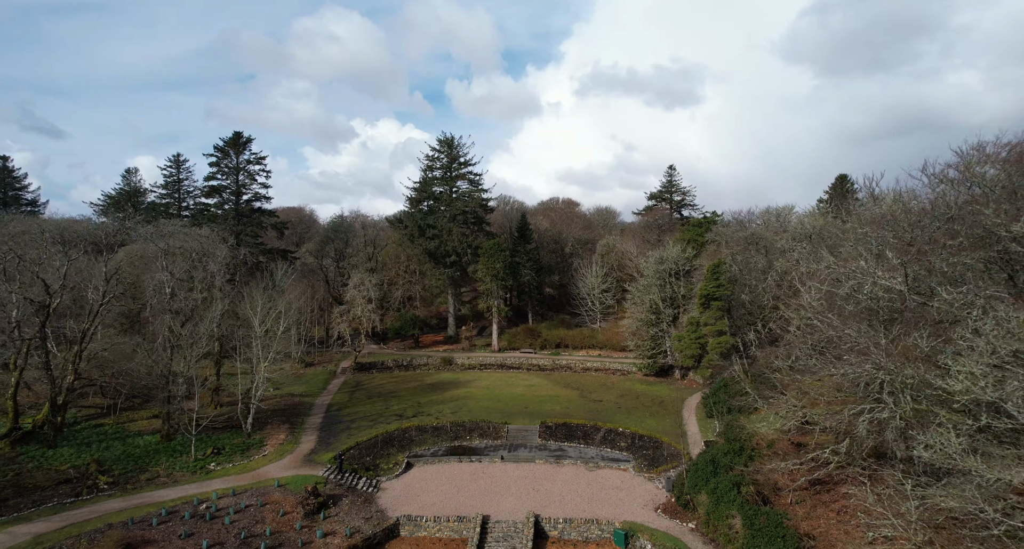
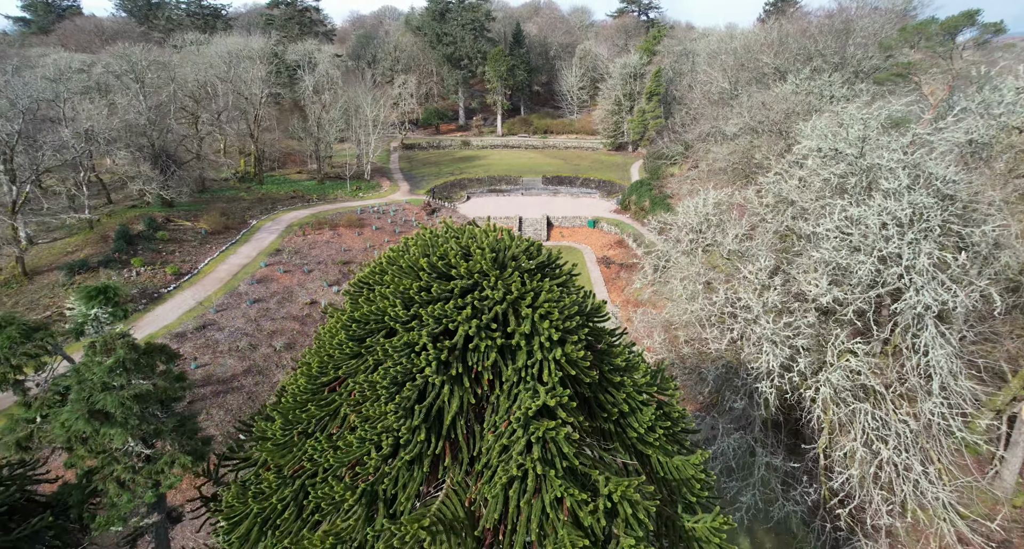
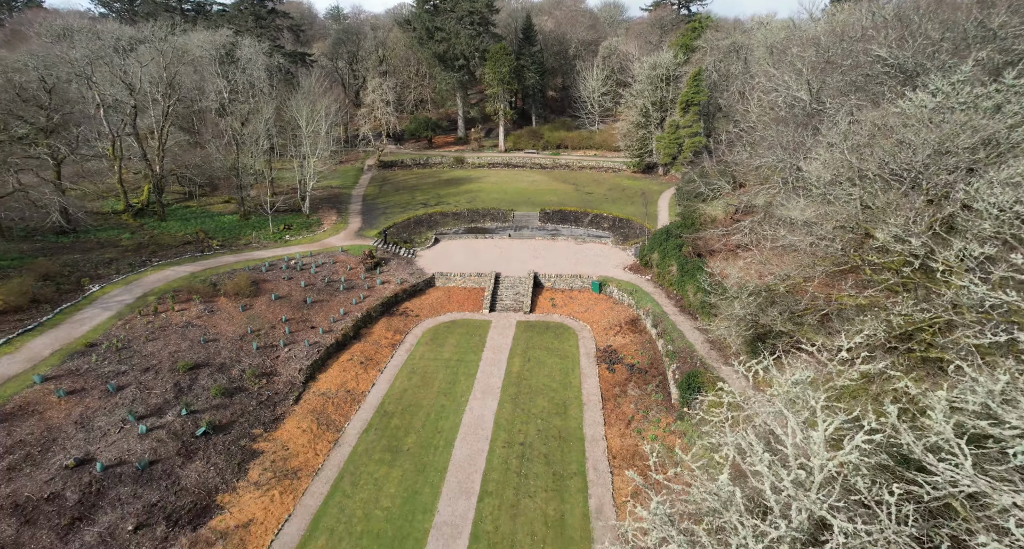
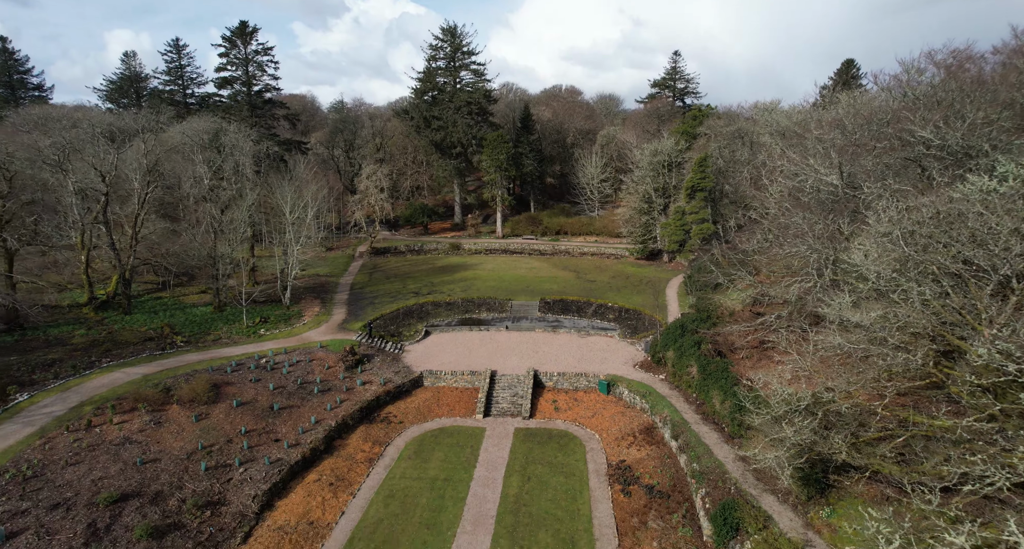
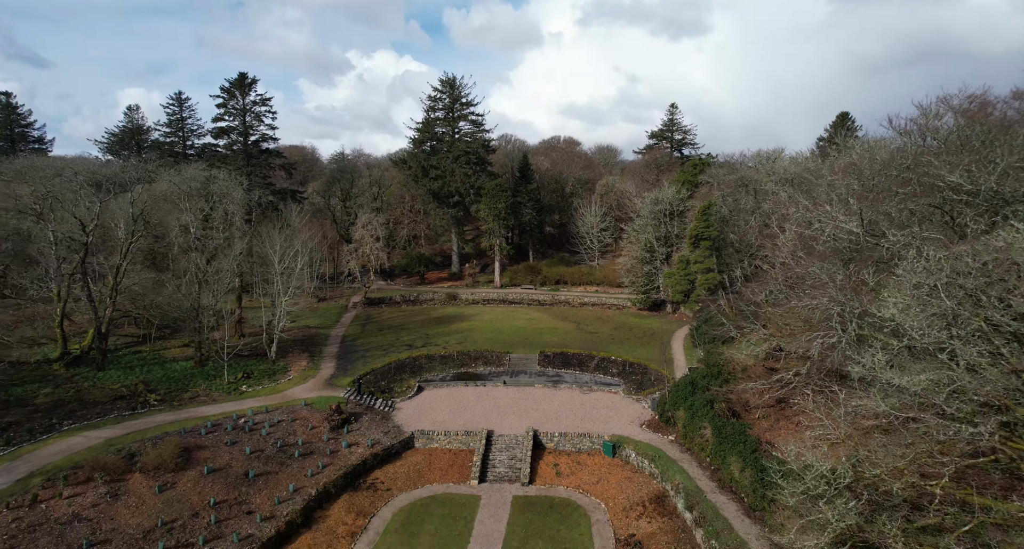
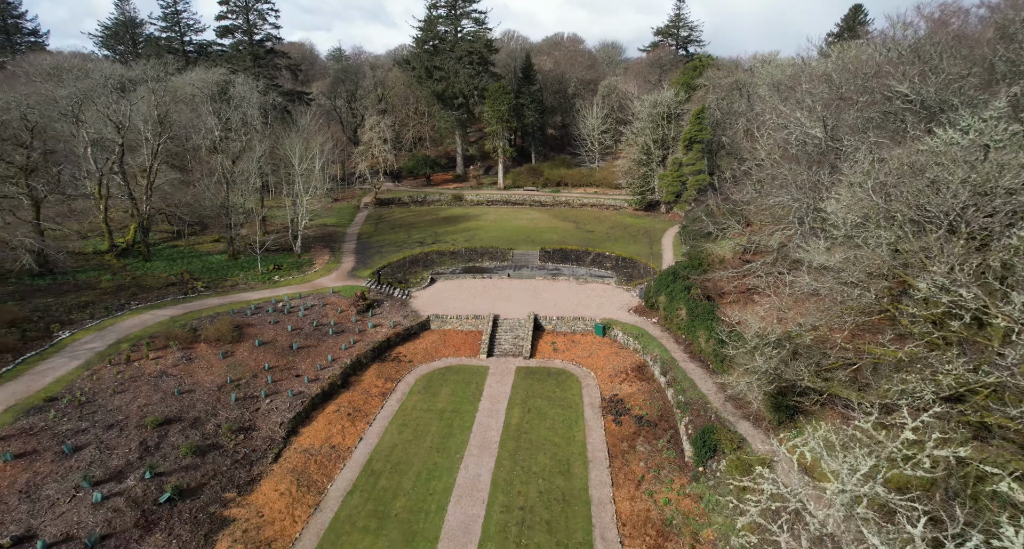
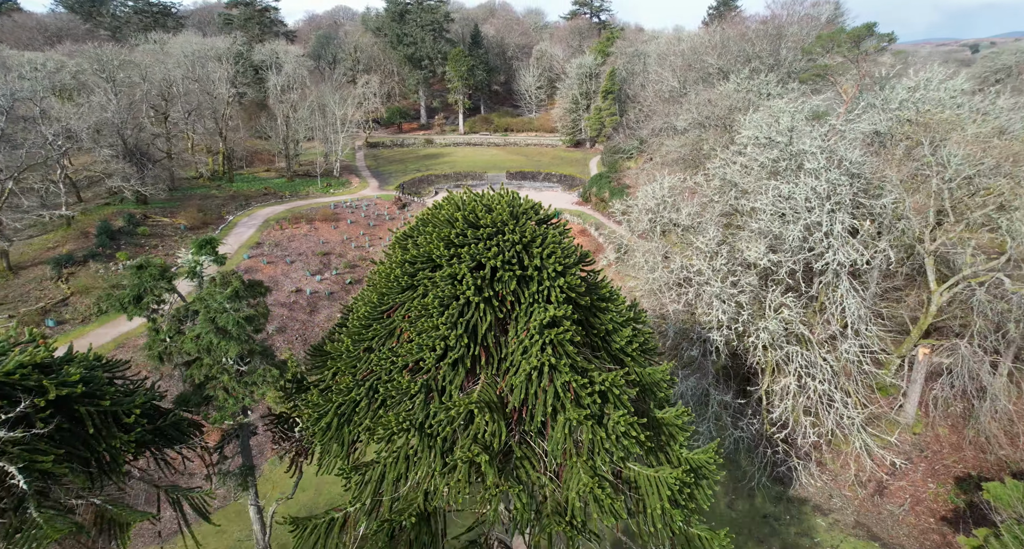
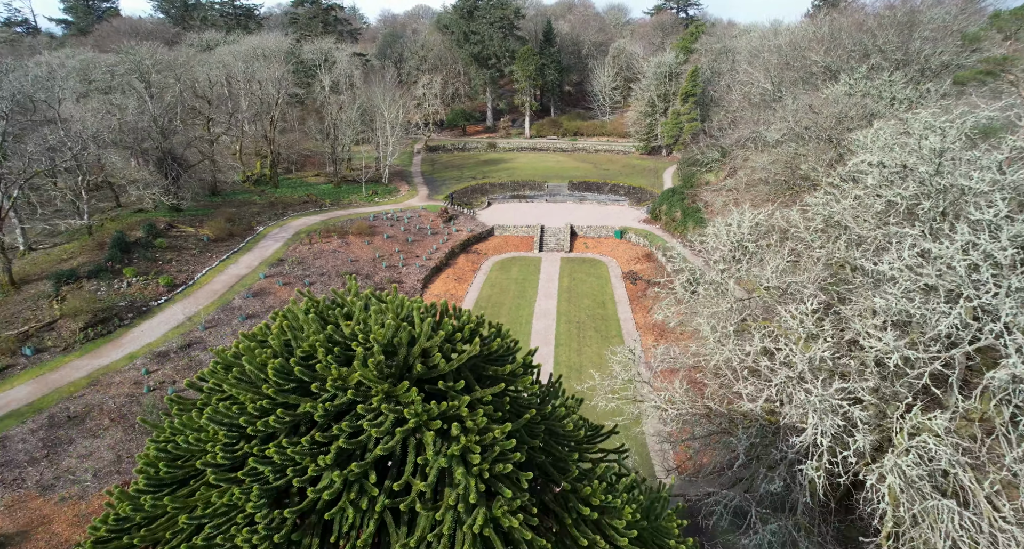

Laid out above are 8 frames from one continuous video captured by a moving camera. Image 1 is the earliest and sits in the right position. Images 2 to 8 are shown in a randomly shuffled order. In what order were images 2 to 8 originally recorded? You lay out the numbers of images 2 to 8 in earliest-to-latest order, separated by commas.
5, 4, 6, 3, 8, 2, 7
